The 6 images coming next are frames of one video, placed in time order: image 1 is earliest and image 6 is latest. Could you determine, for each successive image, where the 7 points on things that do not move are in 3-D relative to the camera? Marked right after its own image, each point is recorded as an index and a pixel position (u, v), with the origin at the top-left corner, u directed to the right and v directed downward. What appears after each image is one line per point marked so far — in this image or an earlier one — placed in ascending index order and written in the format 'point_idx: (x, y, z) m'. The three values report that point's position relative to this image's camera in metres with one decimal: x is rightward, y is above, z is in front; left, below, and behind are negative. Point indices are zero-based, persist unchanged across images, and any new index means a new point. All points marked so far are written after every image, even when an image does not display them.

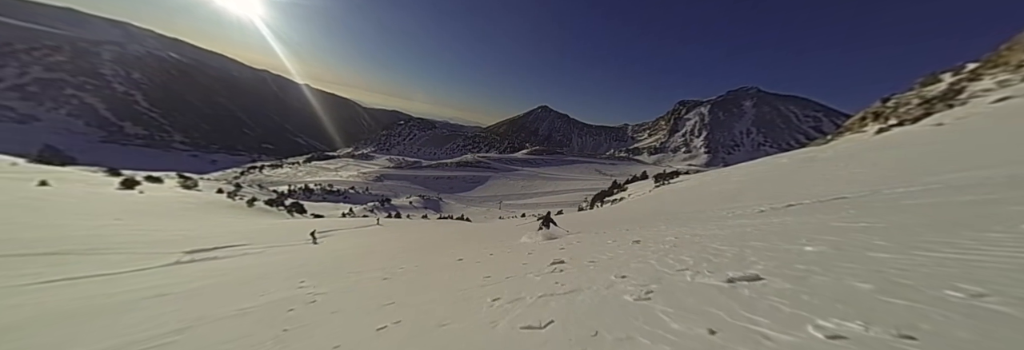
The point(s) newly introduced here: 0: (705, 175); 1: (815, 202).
0: (+13.2, 0.0, +17.8) m
1: (+6.9, -0.7, +5.9) m
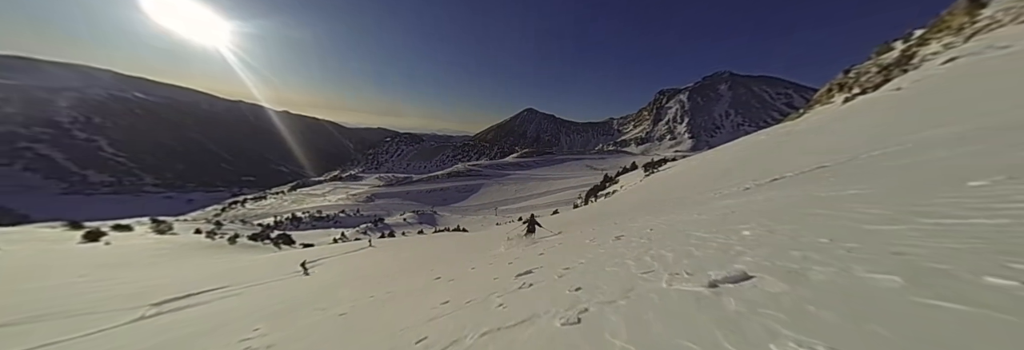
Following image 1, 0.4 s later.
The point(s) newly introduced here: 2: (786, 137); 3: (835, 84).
0: (+12.2, +1.1, +18.2) m
1: (+6.5, -0.1, +6.0) m
2: (+12.4, +1.7, +11.8) m
3: (+21.3, +6.0, +17.2) m
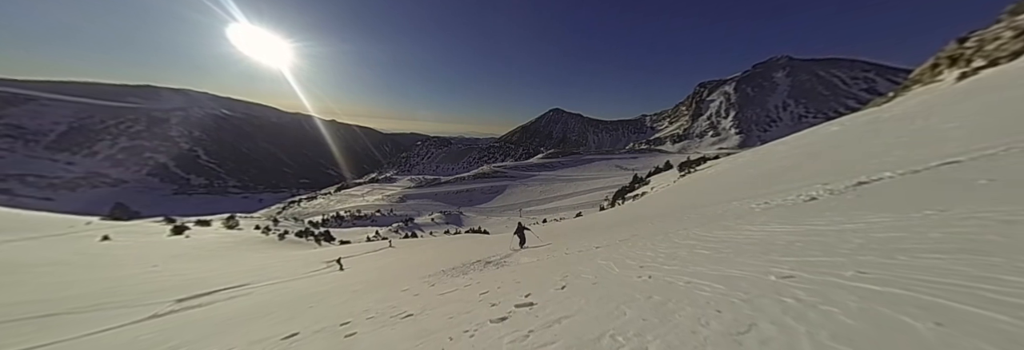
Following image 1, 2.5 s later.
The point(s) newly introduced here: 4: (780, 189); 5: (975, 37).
0: (+13.6, +1.1, +15.7) m
1: (+6.5, 0.0, +4.3) m
2: (+13.0, +1.8, +9.3) m
3: (+22.5, +6.1, +13.6) m
4: (+7.0, -0.4, +6.7) m
5: (+22.1, +6.6, +12.5) m
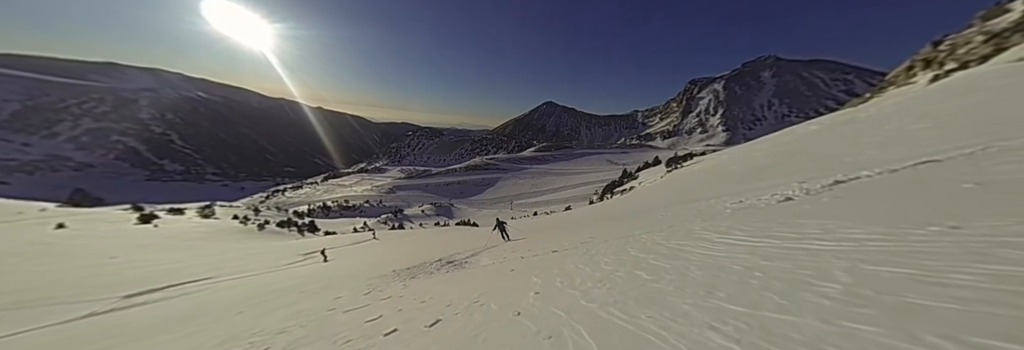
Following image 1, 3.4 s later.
0: (+13.0, +1.3, +15.9) m
1: (+6.3, 0.0, +4.3) m
2: (+12.6, +1.8, +9.5) m
3: (+22.0, +6.0, +14.1) m
4: (+6.7, -0.3, +6.7) m
5: (+21.7, +6.5, +12.9) m
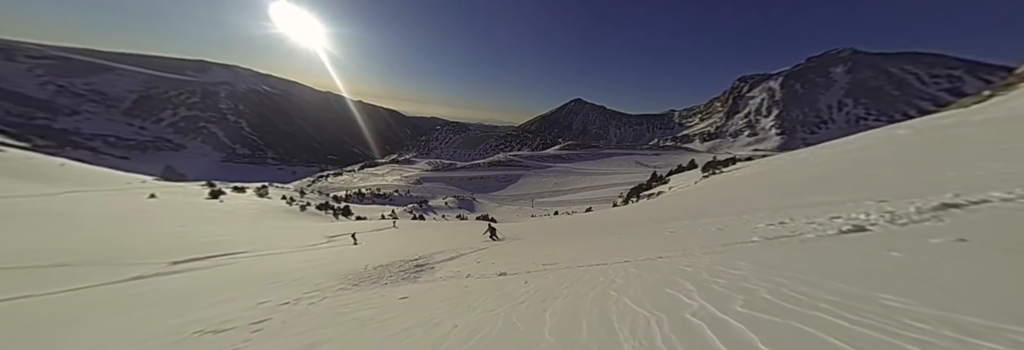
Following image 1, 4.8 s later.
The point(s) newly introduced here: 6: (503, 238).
0: (+14.2, +0.8, +13.9) m
1: (+6.1, -0.3, +3.1) m
2: (+13.1, +1.3, +7.6) m
3: (+23.2, +5.1, +11.0) m
4: (+6.8, -0.5, +5.5) m
5: (+22.8, +5.5, +9.9) m
6: (+0.7, -2.1, +9.1) m
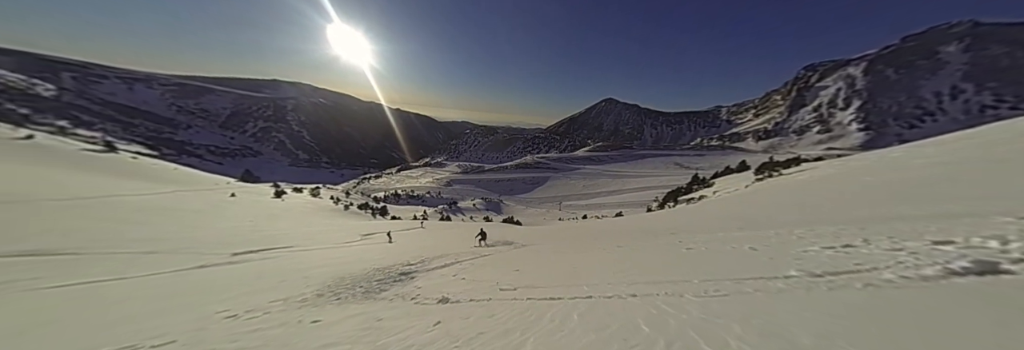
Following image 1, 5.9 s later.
0: (+15.3, +0.6, +11.6) m
1: (+5.9, -0.3, +2.0) m
2: (+13.4, +1.2, +5.5) m
3: (+23.9, +5.0, +7.6) m
4: (+6.9, -0.6, +4.2) m
5: (+23.3, +5.4, +6.6) m
6: (+1.3, -2.2, +8.6) m
